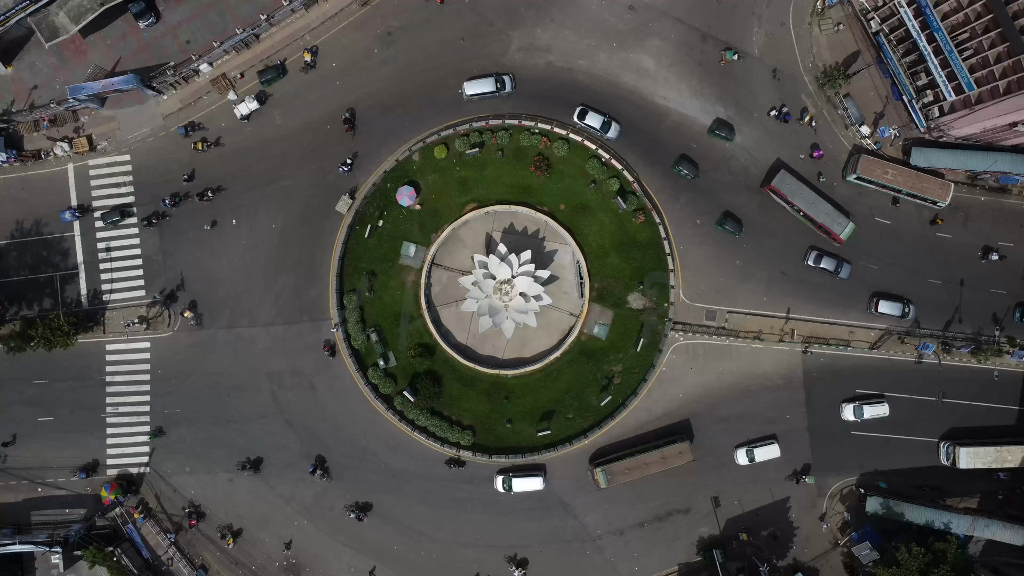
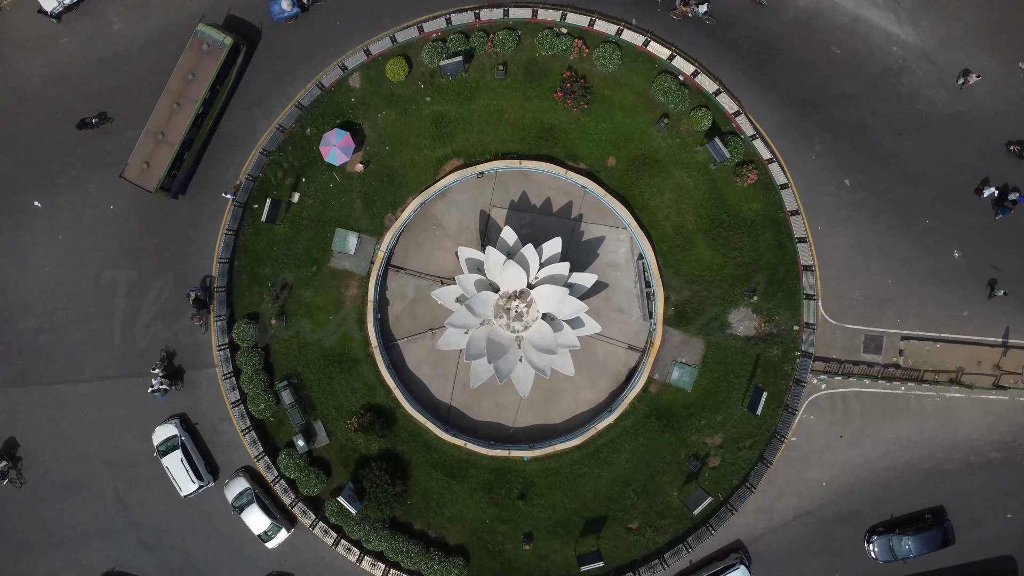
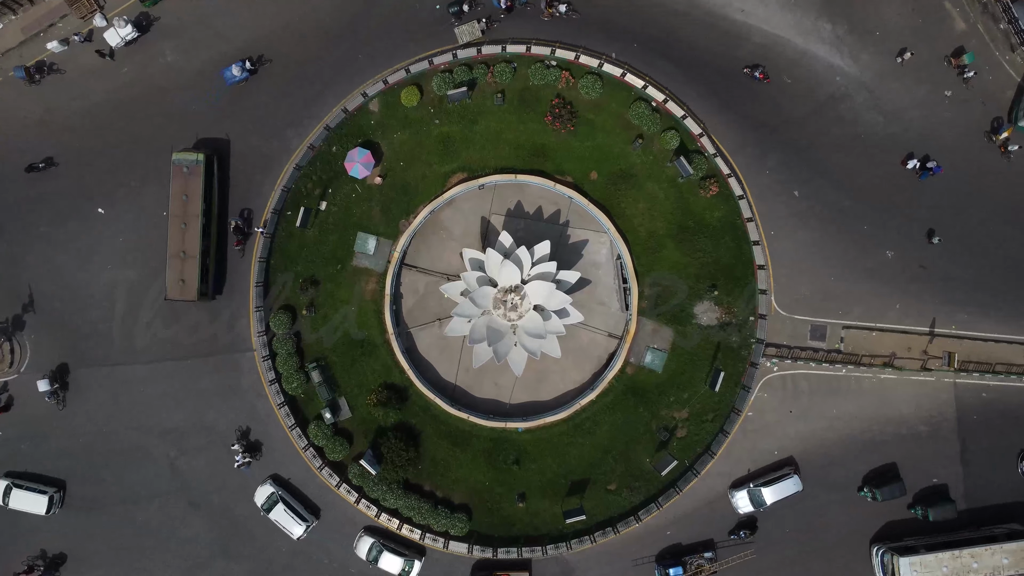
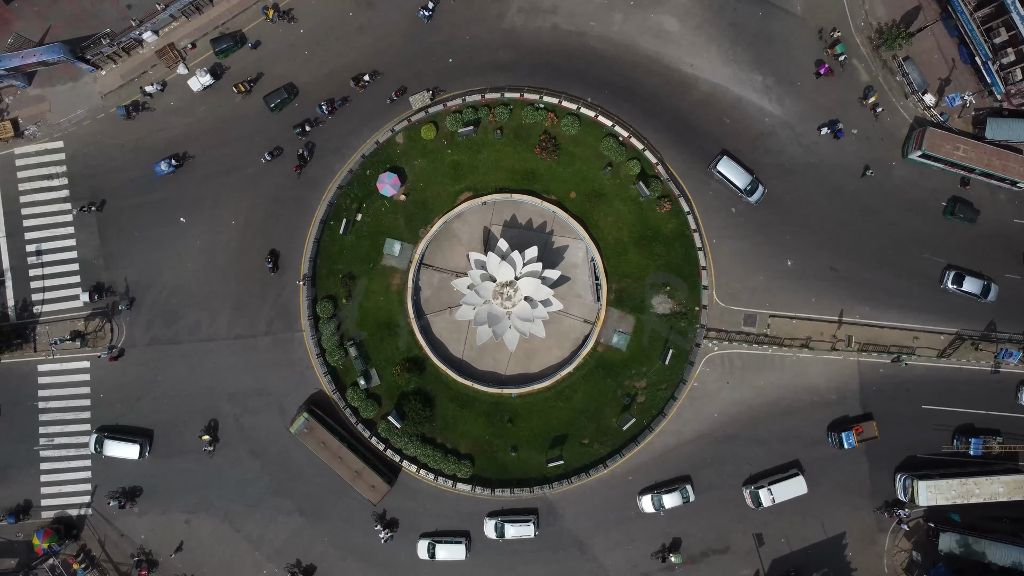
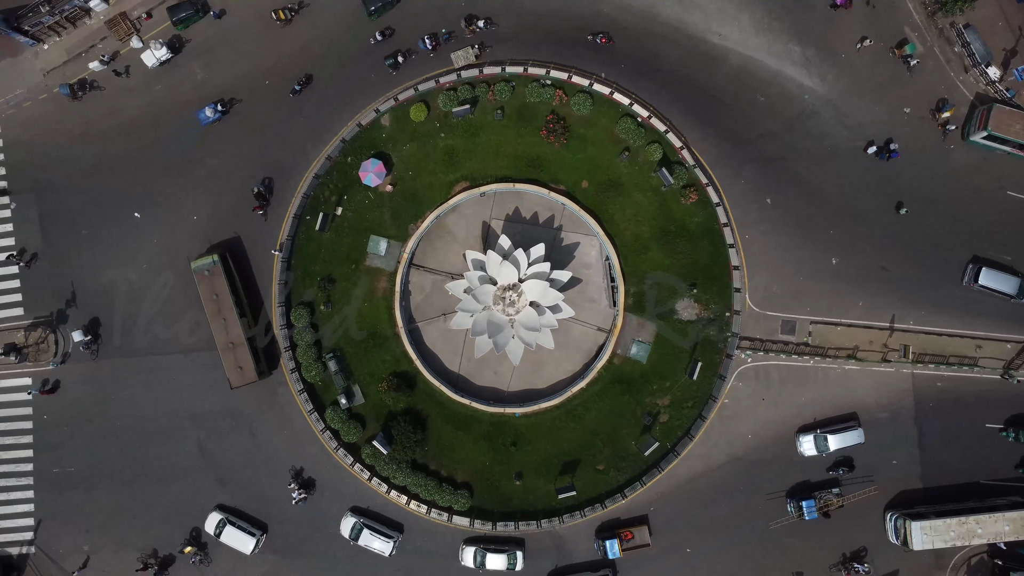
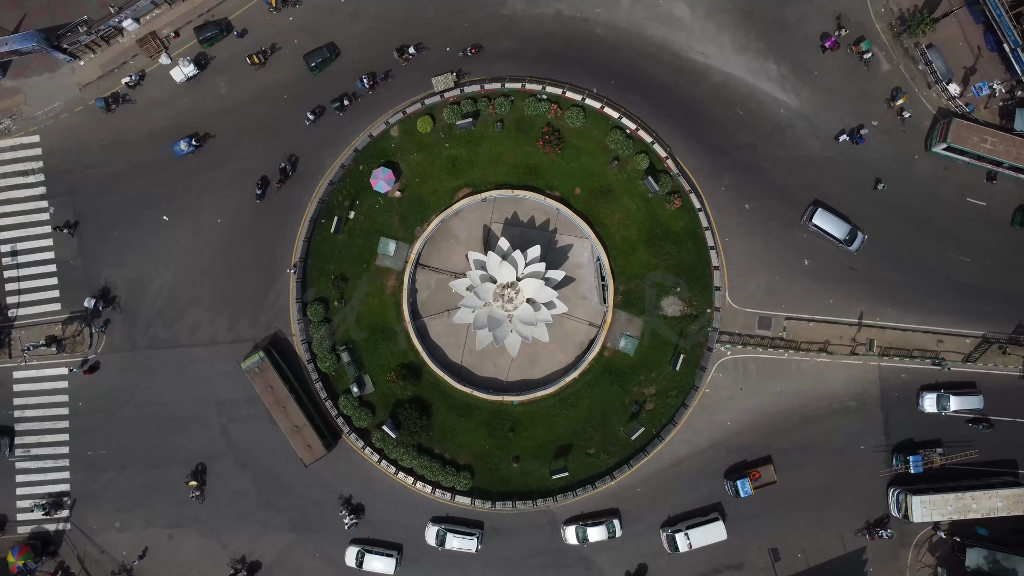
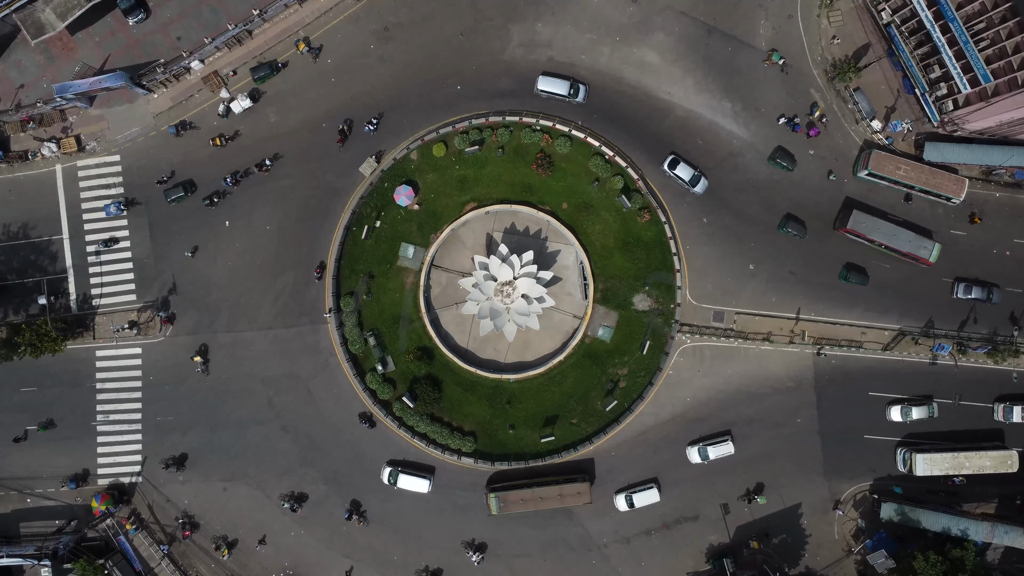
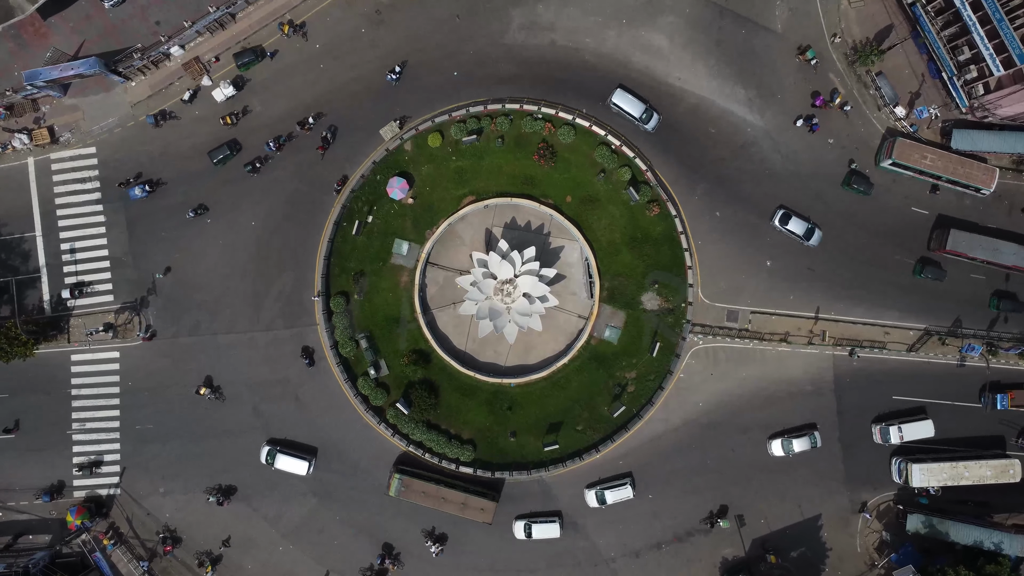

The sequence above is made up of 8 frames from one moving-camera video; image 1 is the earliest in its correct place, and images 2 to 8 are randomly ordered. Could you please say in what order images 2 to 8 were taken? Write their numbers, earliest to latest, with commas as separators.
7, 8, 4, 6, 5, 3, 2
